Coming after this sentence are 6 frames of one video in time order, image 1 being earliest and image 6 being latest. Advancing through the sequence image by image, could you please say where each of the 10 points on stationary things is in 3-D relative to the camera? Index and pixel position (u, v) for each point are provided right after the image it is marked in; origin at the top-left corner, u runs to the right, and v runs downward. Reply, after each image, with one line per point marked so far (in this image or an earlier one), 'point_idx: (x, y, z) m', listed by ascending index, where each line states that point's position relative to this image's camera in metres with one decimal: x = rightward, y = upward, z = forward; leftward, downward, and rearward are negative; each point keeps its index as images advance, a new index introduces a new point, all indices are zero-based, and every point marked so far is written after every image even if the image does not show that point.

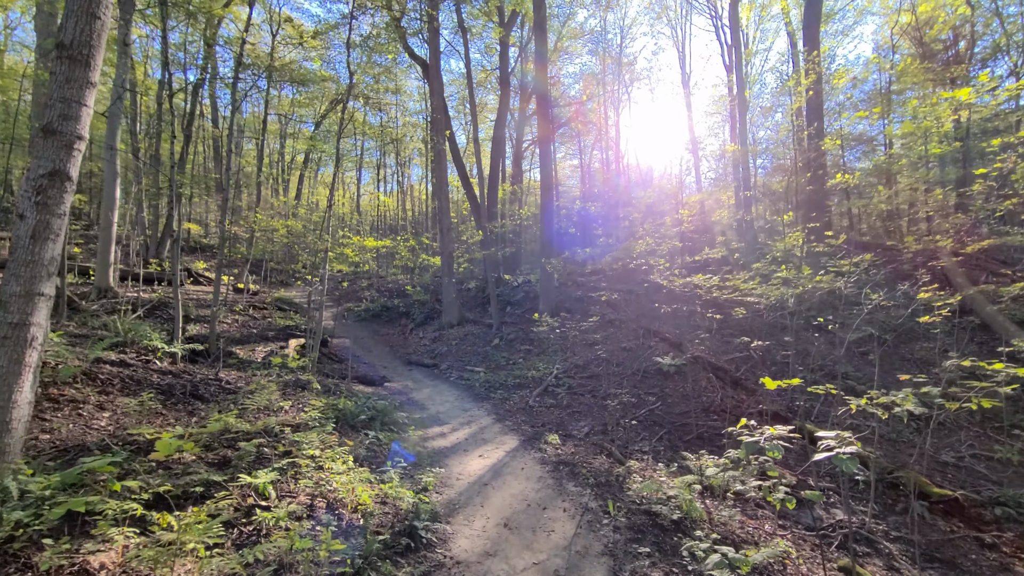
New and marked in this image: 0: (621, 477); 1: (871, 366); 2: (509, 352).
0: (+0.9, -1.6, +4.0) m
1: (+5.4, -1.2, +7.3) m
2: (-0.1, -1.3, +9.8) m
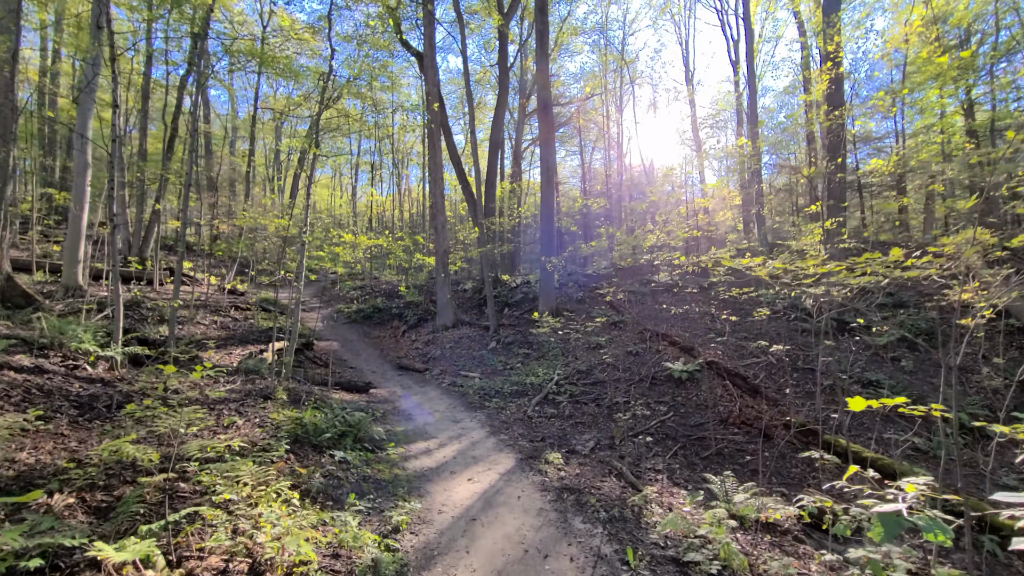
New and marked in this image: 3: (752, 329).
0: (+0.9, -1.5, +3.3) m
1: (+5.3, -1.2, +6.6) m
2: (-0.1, -1.3, +9.2) m
3: (+4.1, -0.7, +8.3) m
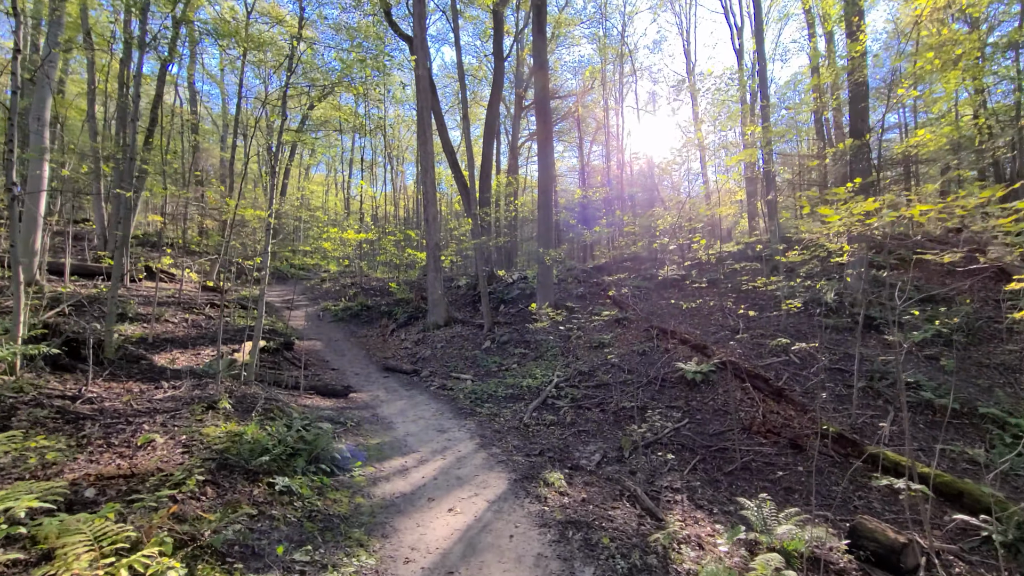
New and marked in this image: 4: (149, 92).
0: (+0.8, -1.4, +2.6) m
1: (+5.3, -1.0, +5.9) m
2: (-0.2, -1.2, +8.4) m
3: (+4.0, -0.6, +7.6) m
4: (-10.2, +5.5, +13.7) m
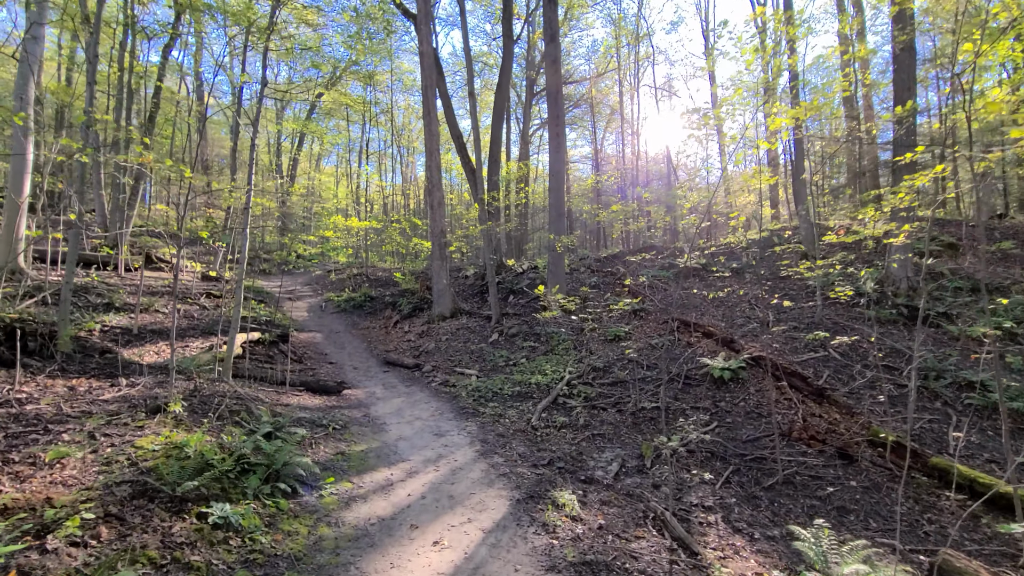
0: (+0.8, -1.3, +2.0) m
1: (+5.3, -0.9, +5.2) m
2: (-0.1, -1.0, +7.9) m
3: (+4.2, -0.4, +6.9) m
4: (-9.9, +5.8, +13.3) m
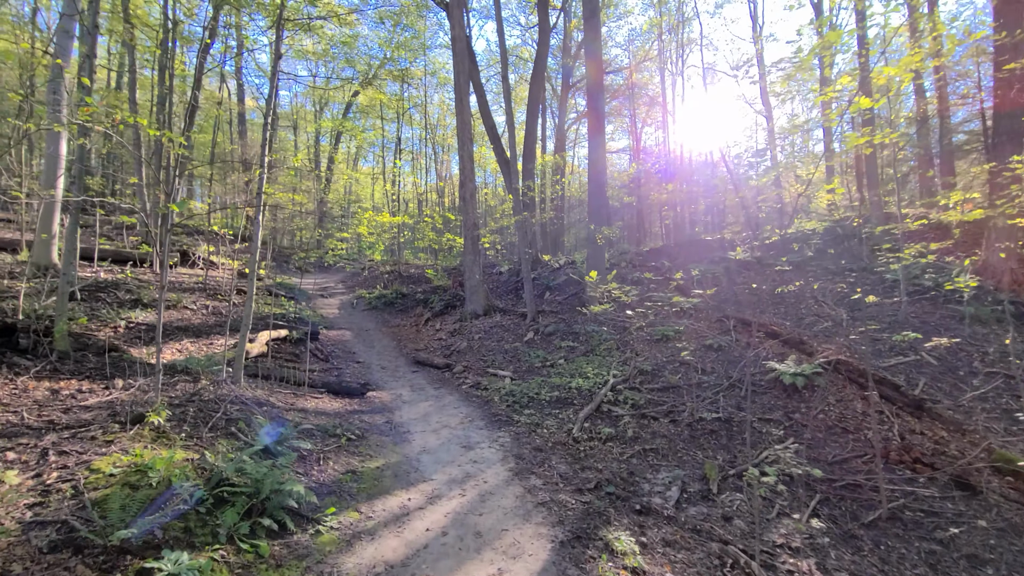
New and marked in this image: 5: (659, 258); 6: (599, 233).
0: (+0.9, -1.3, +1.4) m
1: (+5.7, -0.8, +4.2) m
2: (+0.5, -0.9, +7.3) m
3: (+4.6, -0.4, +6.0) m
4: (-9.0, +5.8, +13.3) m
5: (+3.2, +0.7, +10.6) m
6: (+1.5, +1.0, +8.3) m
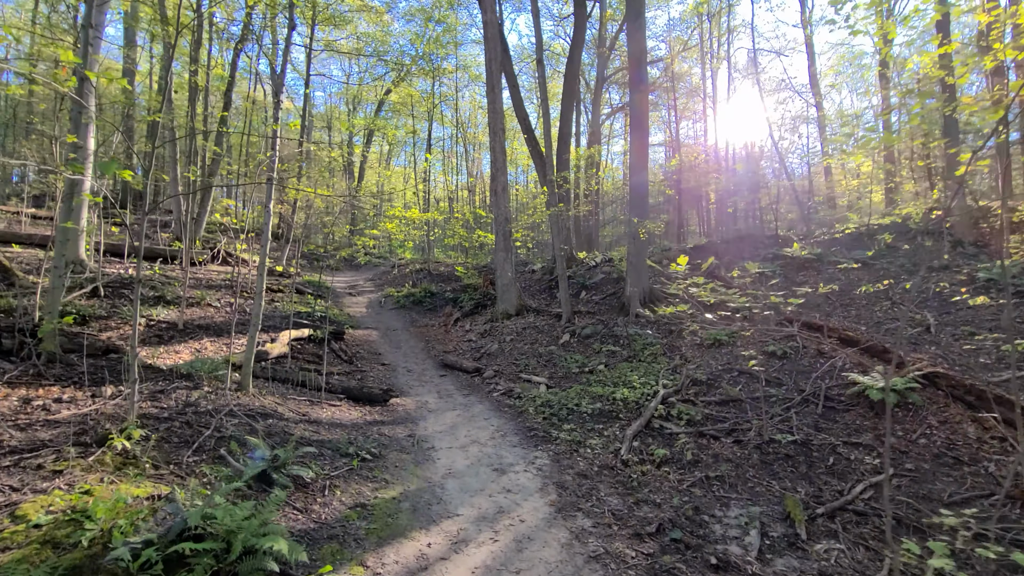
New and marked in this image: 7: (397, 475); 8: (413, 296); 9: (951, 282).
0: (+1.0, -1.3, +0.7) m
1: (+6.0, -0.8, +3.3) m
2: (+1.0, -0.9, +6.6) m
3: (+5.0, -0.4, +5.2) m
4: (-8.1, +5.9, +13.3) m
5: (+3.9, +0.7, +9.8) m
6: (+2.0, +1.0, +7.6) m
7: (-0.7, -1.2, +3.1) m
8: (-2.4, -0.2, +11.7) m
9: (+5.7, +0.1, +6.2) m
